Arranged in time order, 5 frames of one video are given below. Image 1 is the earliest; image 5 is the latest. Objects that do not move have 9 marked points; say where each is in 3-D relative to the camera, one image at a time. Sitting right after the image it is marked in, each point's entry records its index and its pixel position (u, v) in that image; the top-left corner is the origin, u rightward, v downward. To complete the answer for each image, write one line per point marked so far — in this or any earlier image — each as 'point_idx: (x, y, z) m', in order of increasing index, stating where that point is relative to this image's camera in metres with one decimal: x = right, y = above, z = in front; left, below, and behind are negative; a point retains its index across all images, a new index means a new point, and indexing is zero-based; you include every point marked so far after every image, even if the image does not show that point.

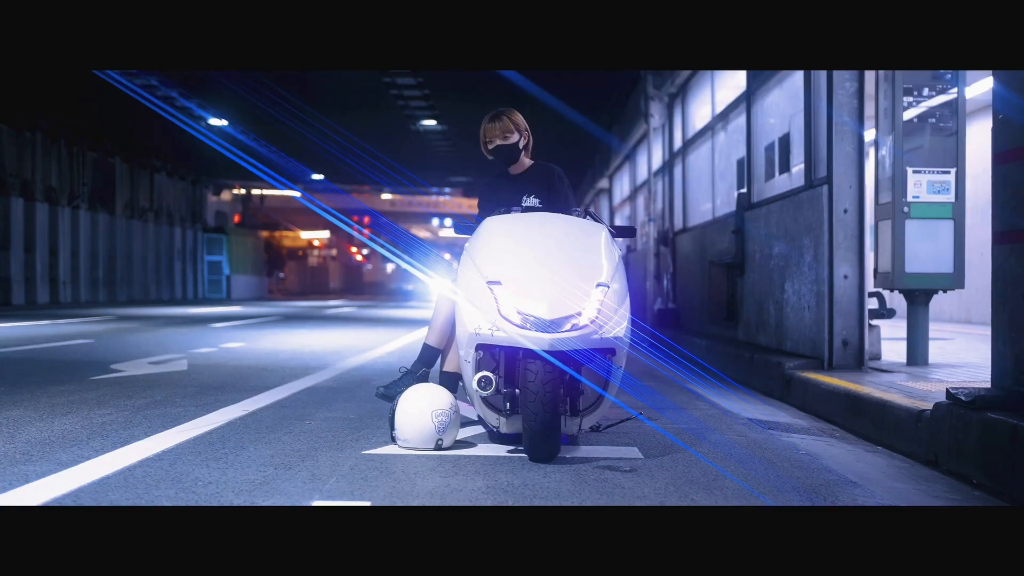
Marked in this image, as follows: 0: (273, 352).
0: (-2.6, -0.7, +10.4) m
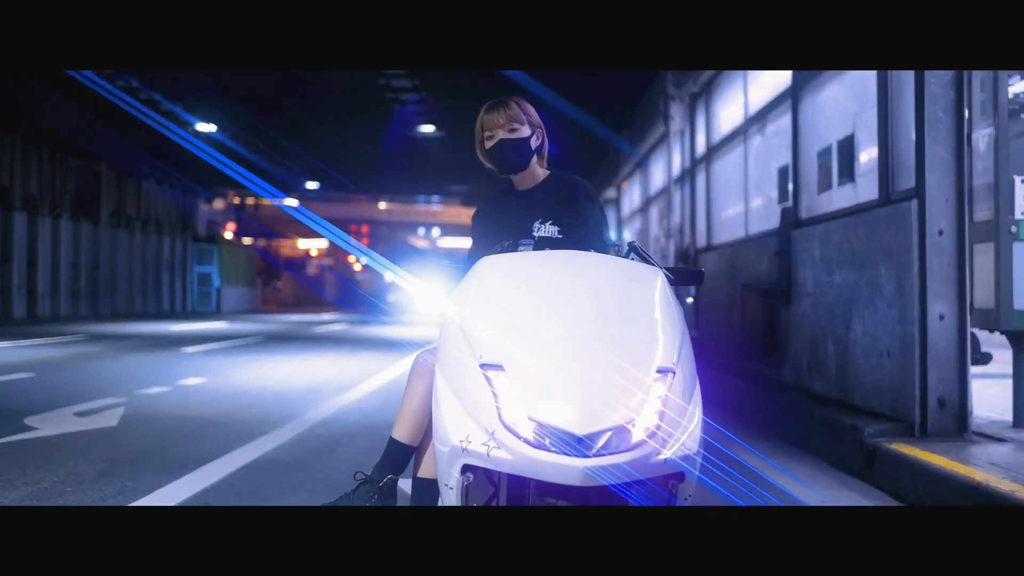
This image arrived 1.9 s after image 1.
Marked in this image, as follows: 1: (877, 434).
0: (-2.6, -1.0, +8.9) m
1: (+2.1, -0.8, +5.5) m
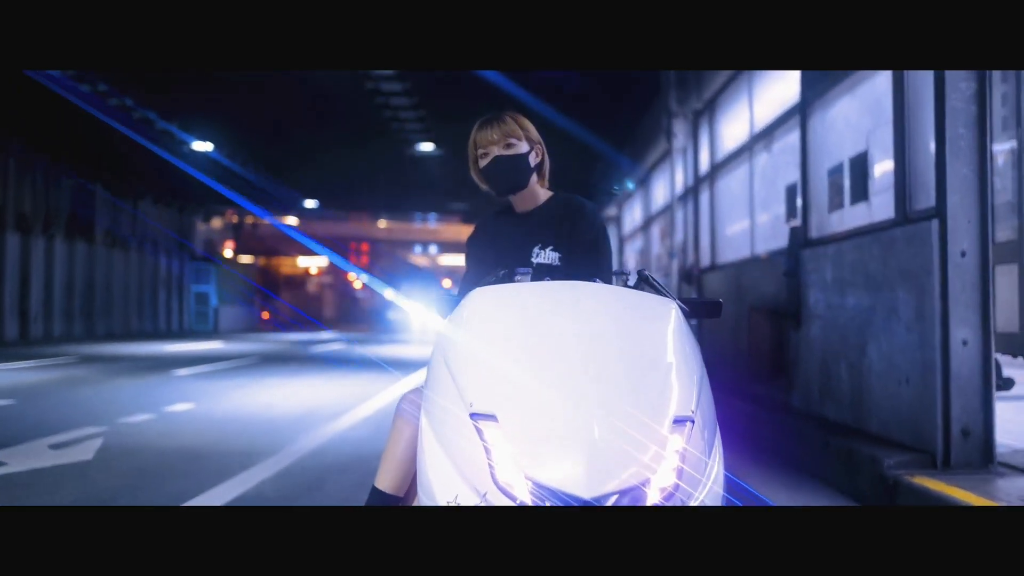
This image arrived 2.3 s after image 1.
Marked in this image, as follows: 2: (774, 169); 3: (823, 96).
0: (-2.6, -1.2, +8.6) m
1: (+2.1, -1.0, +5.2) m
2: (+2.4, +1.1, +8.7) m
3: (+2.3, +1.4, +7.1) m
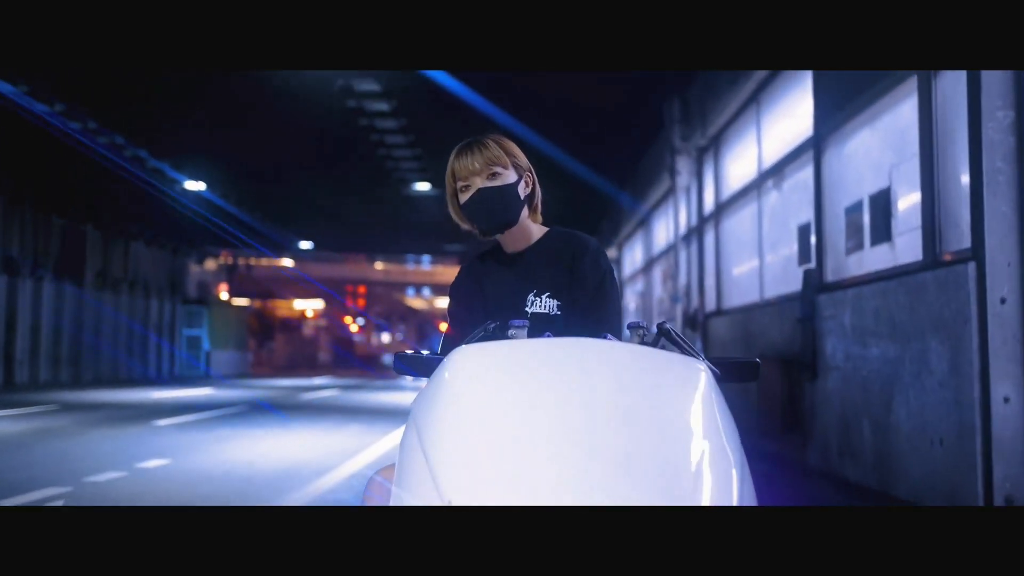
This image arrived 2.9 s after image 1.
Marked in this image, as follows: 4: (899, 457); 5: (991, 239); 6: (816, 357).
0: (-2.6, -1.6, +8.1) m
1: (+2.1, -1.2, +4.7) m
2: (+2.4, +0.7, +8.3) m
3: (+2.3, +1.1, +6.7) m
4: (+2.3, -1.0, +5.6) m
5: (+2.3, +0.2, +4.6) m
6: (+2.2, -0.5, +7.0) m
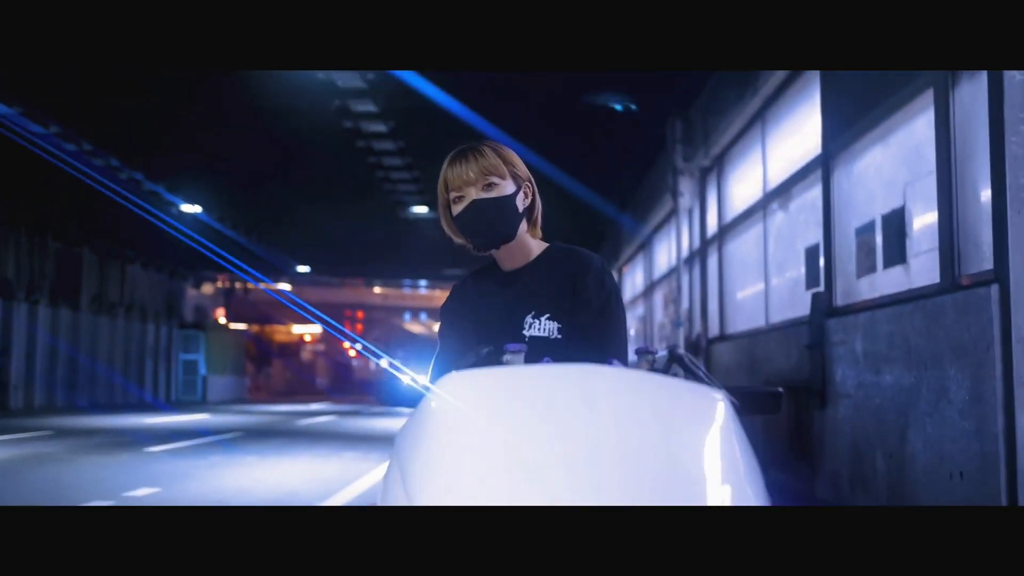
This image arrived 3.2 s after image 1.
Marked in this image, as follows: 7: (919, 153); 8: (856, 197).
0: (-2.6, -1.8, +7.8) m
1: (+2.0, -1.3, +4.4) m
2: (+2.3, +0.5, +8.1) m
3: (+2.3, +0.9, +6.5) m
4: (+2.2, -1.1, +5.3) m
5: (+2.3, +0.1, +4.4) m
6: (+2.2, -0.7, +6.7) m
7: (+2.3, +0.8, +5.4) m
8: (+2.3, +0.6, +6.4) m
